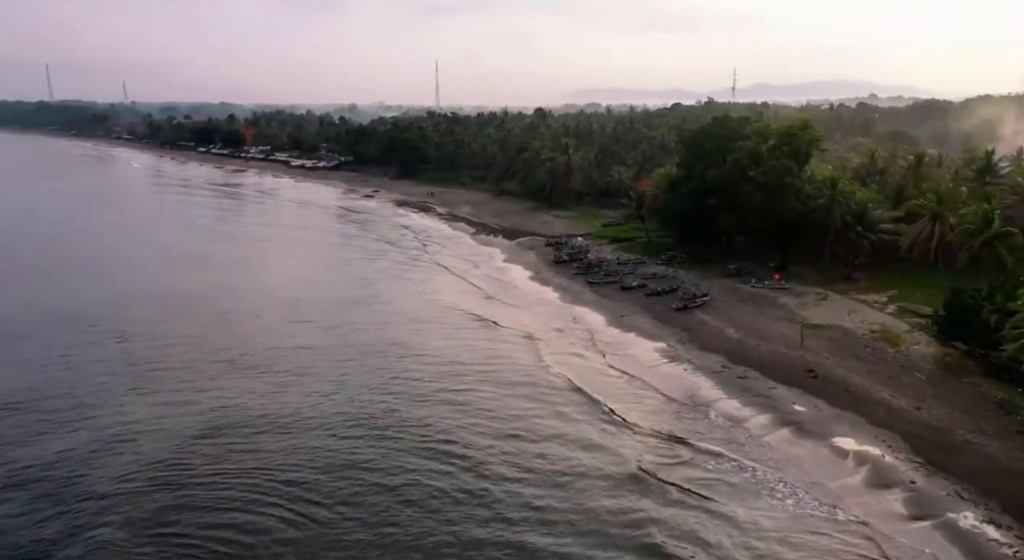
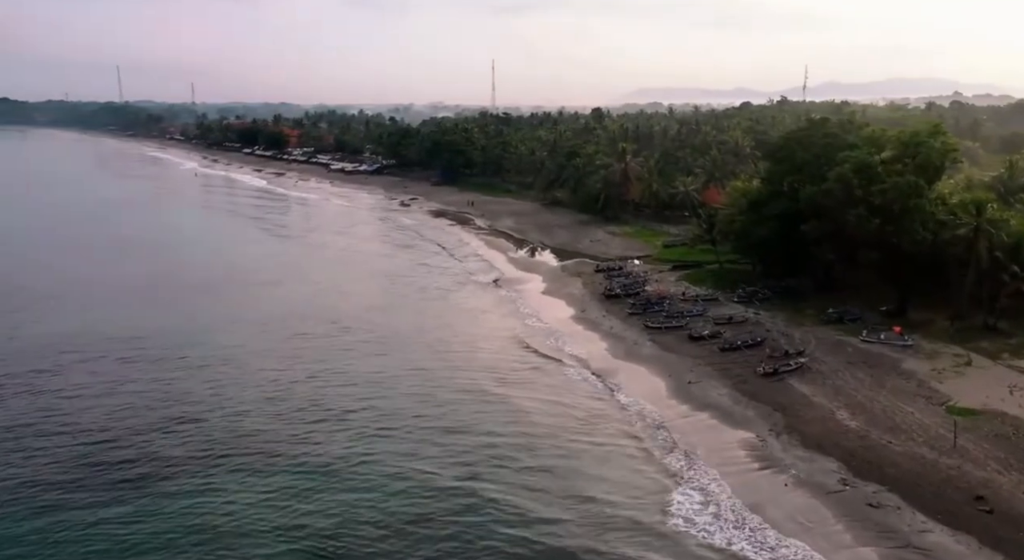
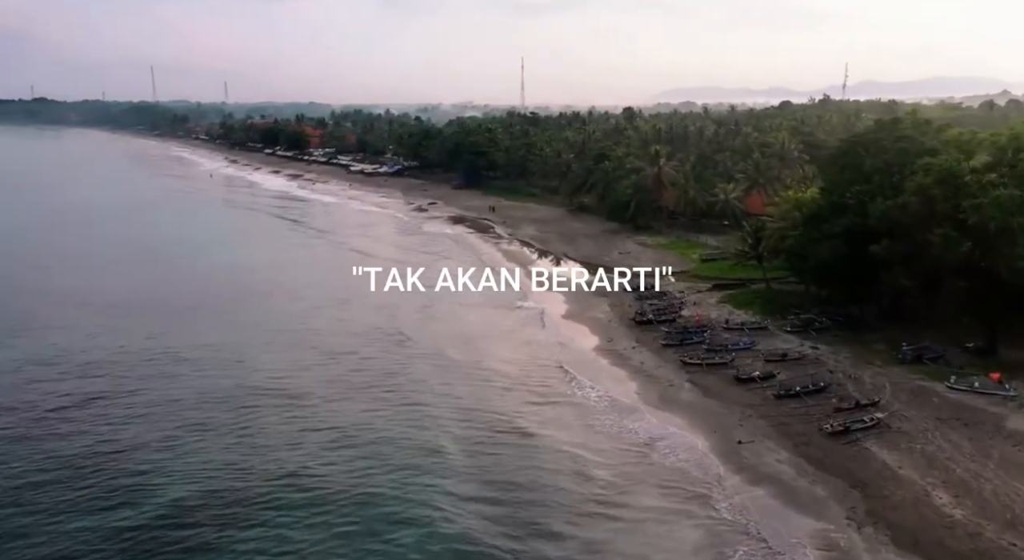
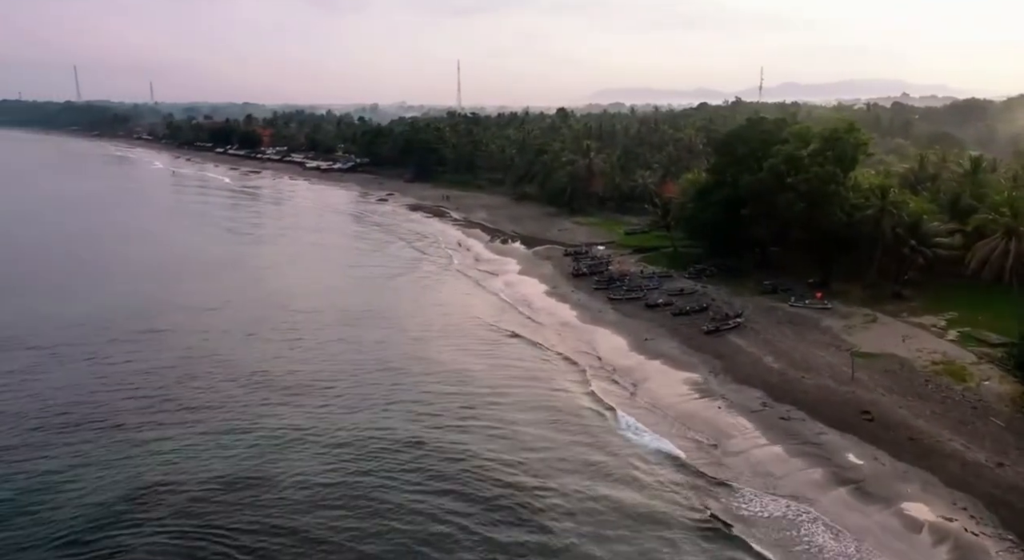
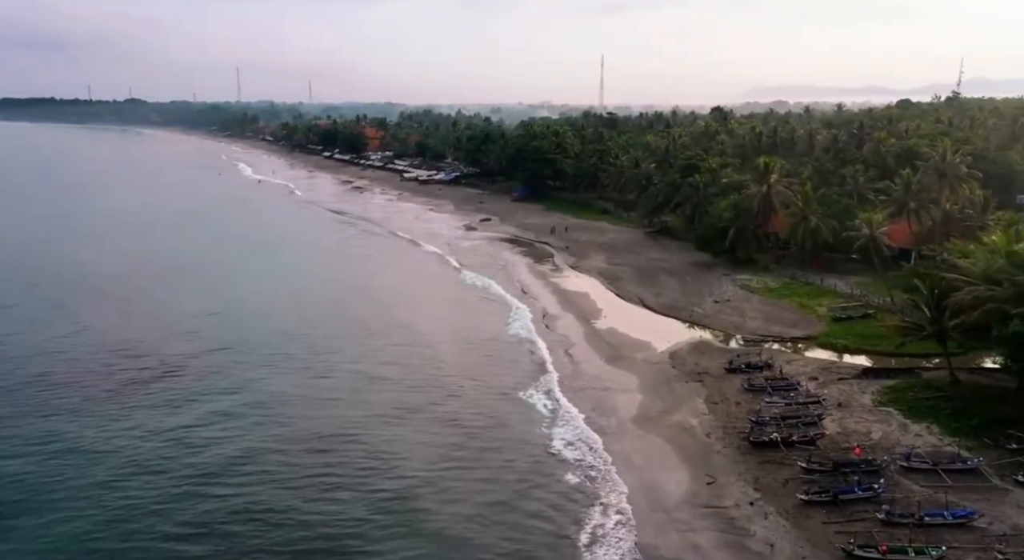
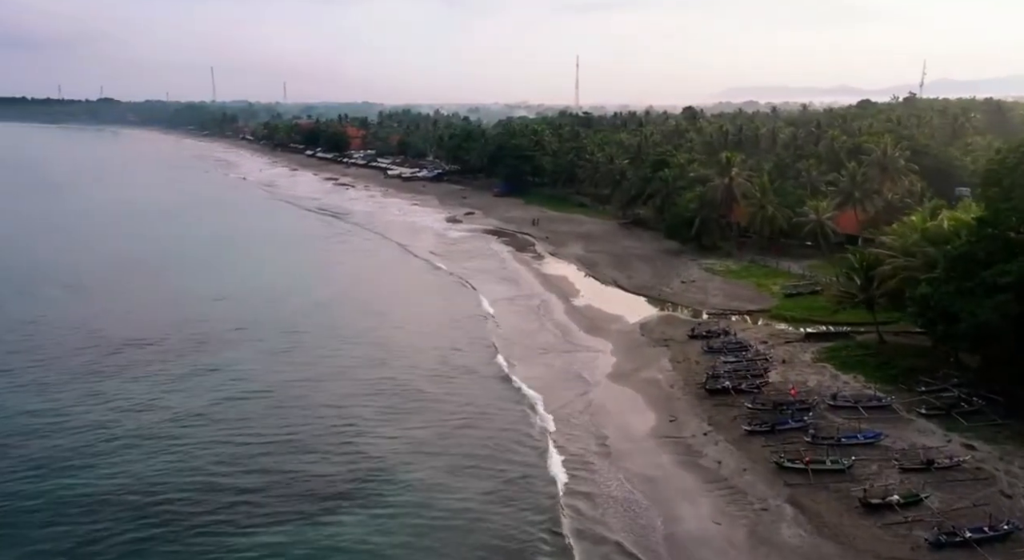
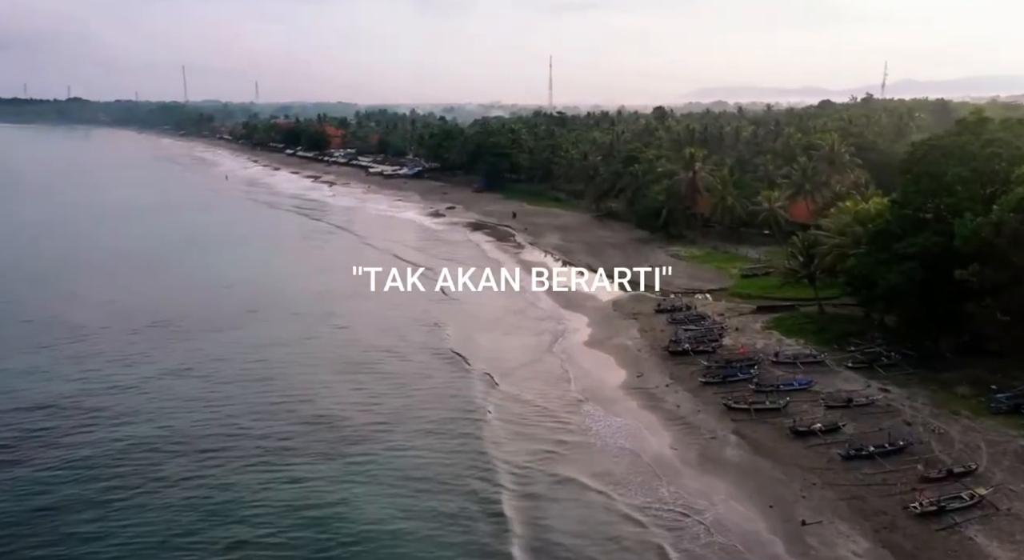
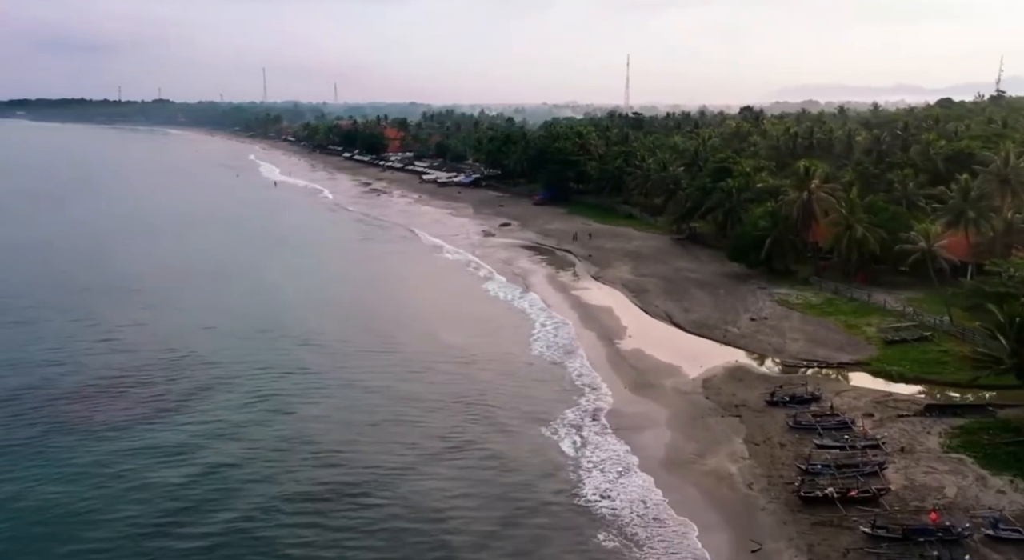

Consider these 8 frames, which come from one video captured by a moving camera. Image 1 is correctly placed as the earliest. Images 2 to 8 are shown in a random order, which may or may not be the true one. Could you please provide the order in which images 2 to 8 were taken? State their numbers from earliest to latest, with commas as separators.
4, 2, 3, 7, 6, 5, 8
